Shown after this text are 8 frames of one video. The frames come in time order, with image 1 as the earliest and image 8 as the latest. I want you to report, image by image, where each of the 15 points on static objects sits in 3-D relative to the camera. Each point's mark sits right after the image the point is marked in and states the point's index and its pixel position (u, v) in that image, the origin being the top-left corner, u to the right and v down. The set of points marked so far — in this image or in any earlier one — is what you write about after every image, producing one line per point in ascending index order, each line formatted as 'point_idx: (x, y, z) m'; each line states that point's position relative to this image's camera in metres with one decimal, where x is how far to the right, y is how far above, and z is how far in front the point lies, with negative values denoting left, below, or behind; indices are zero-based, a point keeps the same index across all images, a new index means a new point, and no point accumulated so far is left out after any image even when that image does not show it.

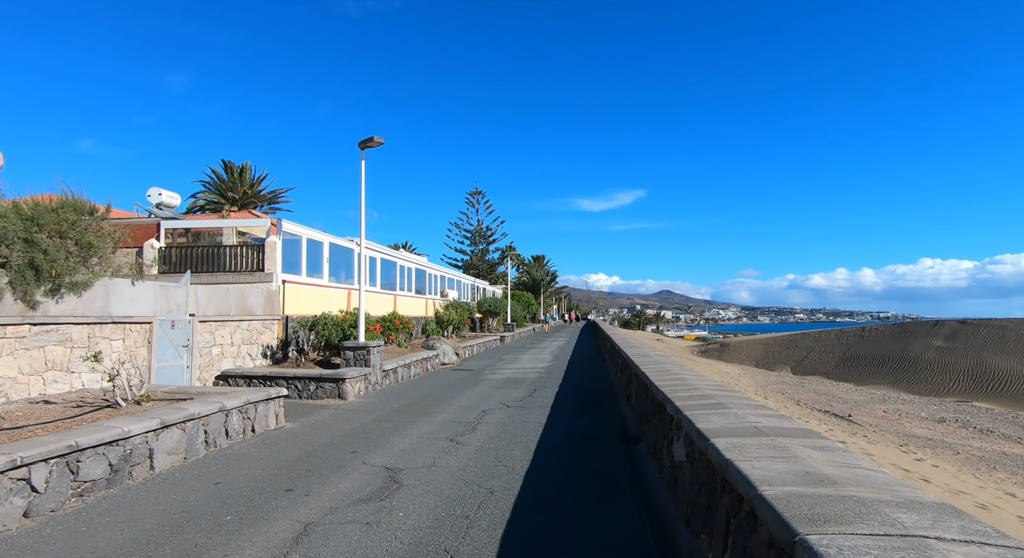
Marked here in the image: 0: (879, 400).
0: (+12.2, -4.0, +17.1) m
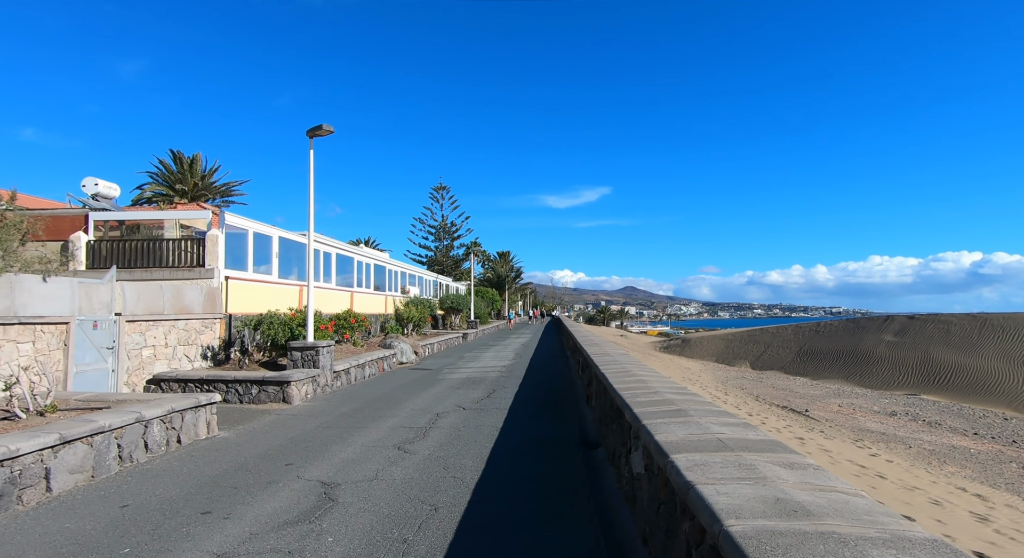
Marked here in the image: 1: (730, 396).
0: (+10.9, -3.9, +17.5) m
1: (+6.7, -3.6, +16.0) m
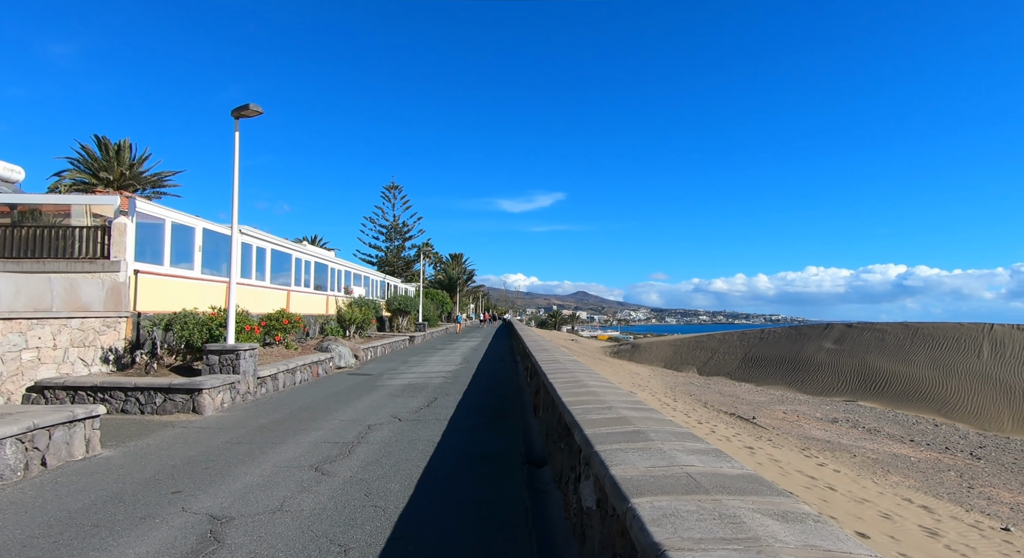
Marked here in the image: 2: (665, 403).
0: (+9.1, -4.2, +17.7) m
1: (+5.1, -3.8, +15.9) m
2: (+4.5, -3.7, +15.4) m
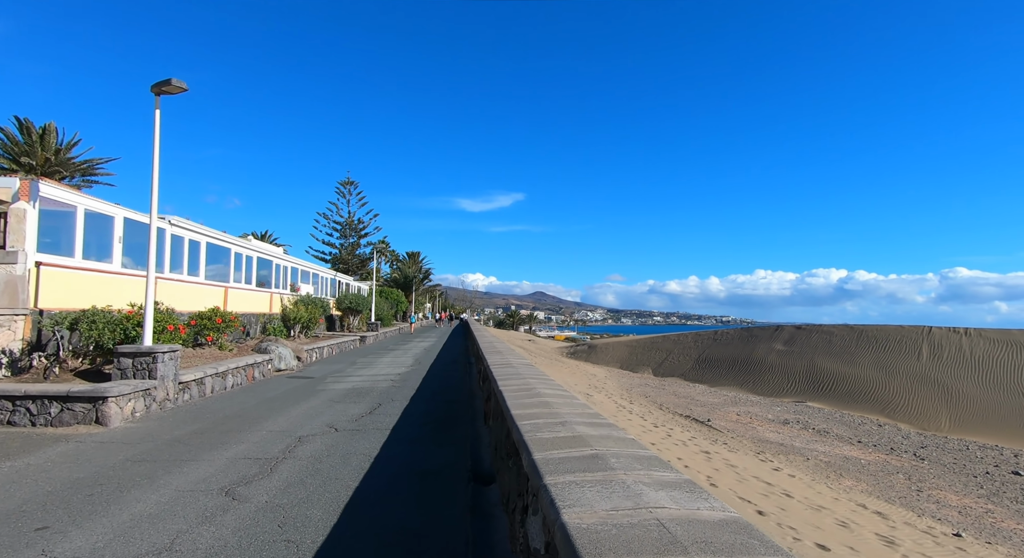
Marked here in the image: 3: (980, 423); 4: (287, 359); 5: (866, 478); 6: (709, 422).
0: (+7.6, -4.3, +17.9) m
1: (+3.7, -3.8, +15.7) m
2: (+3.2, -3.7, +15.2) m
3: (+13.9, -4.4, +15.5) m
4: (-5.8, -2.1, +13.5) m
5: (+6.0, -3.4, +8.8) m
6: (+5.1, -3.7, +13.5) m
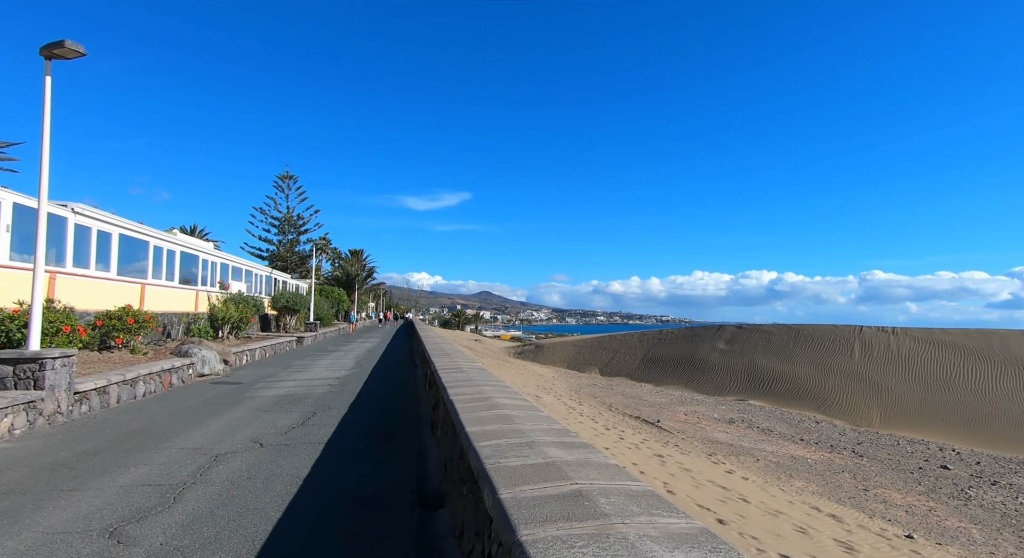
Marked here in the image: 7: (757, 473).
0: (+5.8, -4.3, +18.0) m
1: (+2.2, -3.8, +15.5) m
2: (+1.7, -3.7, +14.9) m
3: (+12.4, -4.4, +16.3) m
4: (-7.1, -2.0, +12.2) m
5: (+5.2, -3.4, +8.8) m
6: (+3.8, -3.7, +13.4) m
7: (+4.2, -3.3, +8.9) m
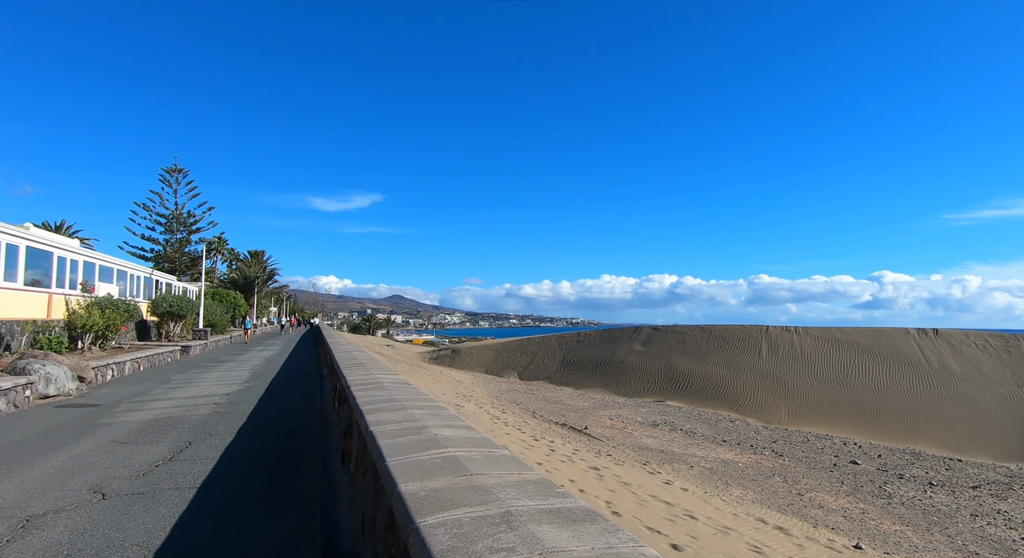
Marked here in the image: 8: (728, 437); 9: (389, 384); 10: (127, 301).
0: (+3.0, -4.3, +17.8) m
1: (-0.1, -3.8, +14.7) m
2: (-0.5, -3.7, +14.0) m
3: (+9.8, -4.5, +17.1) m
4: (-8.7, -2.0, +10.0) m
5: (+3.9, -3.4, +8.6) m
6: (+1.9, -3.8, +12.9) m
7: (+3.0, -3.3, +8.5) m
8: (+5.7, -4.1, +13.7) m
9: (-1.5, -1.3, +6.4) m
10: (-13.9, -0.8, +18.5) m
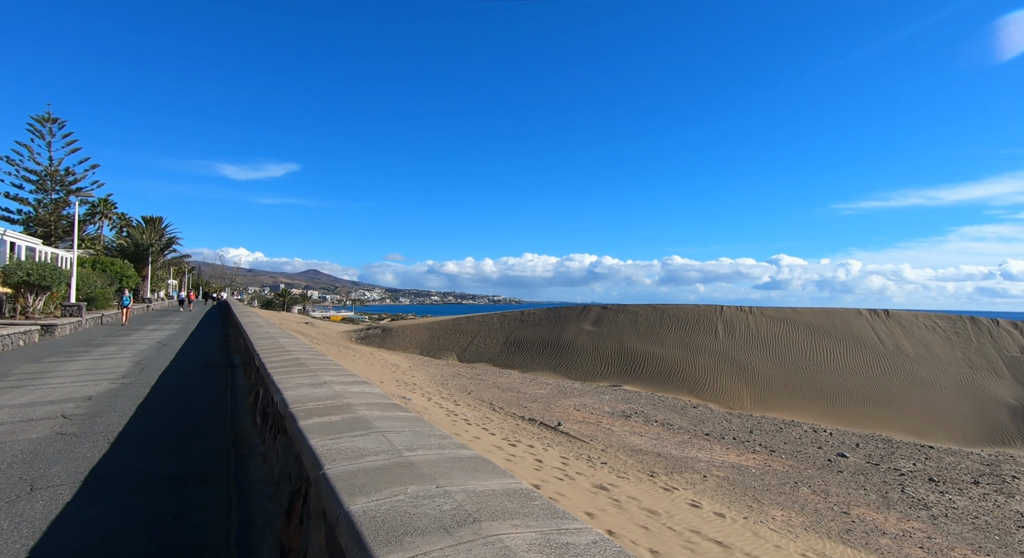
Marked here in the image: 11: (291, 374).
0: (+1.5, -3.5, +16.1) m
1: (-1.2, -3.1, +12.6) m
2: (-1.4, -3.0, +11.8) m
3: (+8.3, -3.9, +16.5) m
4: (-8.9, -1.3, +6.6) m
5: (+3.7, -3.0, +7.1) m
6: (+1.0, -3.2, +11.1) m
7: (+2.8, -3.0, +6.9) m
8: (+4.7, -3.6, +12.5) m
9: (-1.3, -0.9, +4.1) m
10: (-15.3, +0.3, +14.2) m
11: (-1.9, -0.9, +4.5) m
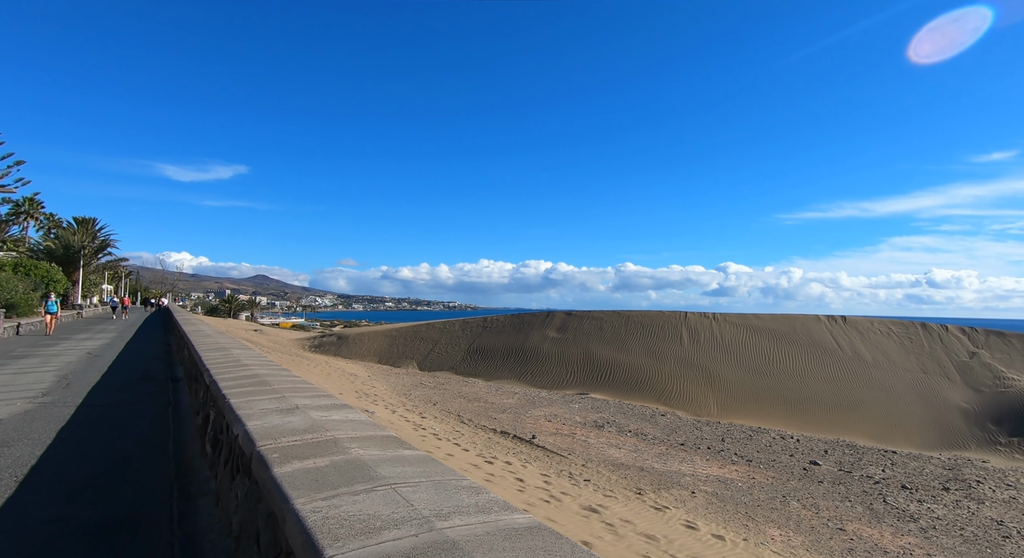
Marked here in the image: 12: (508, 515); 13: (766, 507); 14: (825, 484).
0: (+0.5, -3.7, +15.6) m
1: (-1.8, -3.3, +11.8) m
2: (-2.1, -3.1, +11.1) m
3: (+7.2, -4.1, +16.5) m
4: (-9.1, -1.4, +5.3) m
5: (+3.5, -3.1, +6.9) m
6: (+0.5, -3.3, +10.6) m
7: (+2.6, -3.0, +6.5) m
8: (+4.0, -3.7, +12.3) m
9: (-1.3, -1.0, +3.4) m
10: (-16.0, +0.2, +12.3) m
11: (-1.9, -0.9, +3.8) m
12: (-0.1, -0.9, +1.7) m
13: (+3.5, -3.2, +7.3) m
14: (+5.5, -3.6, +9.2) m
